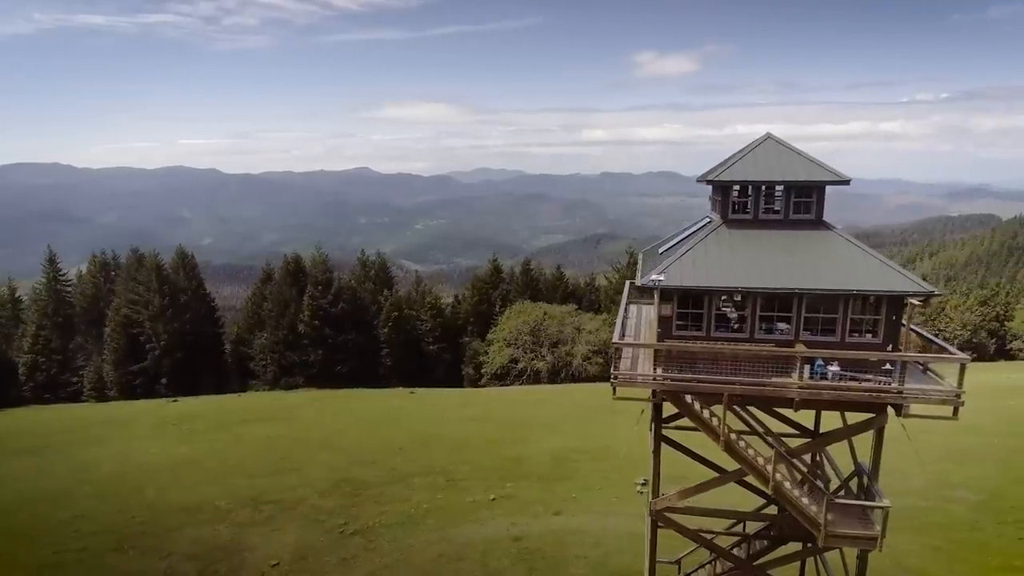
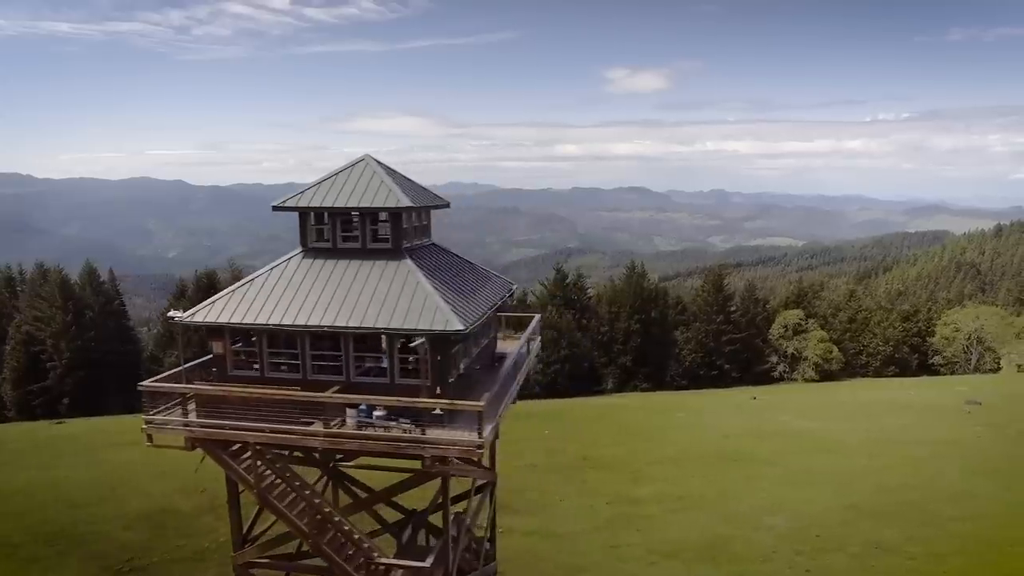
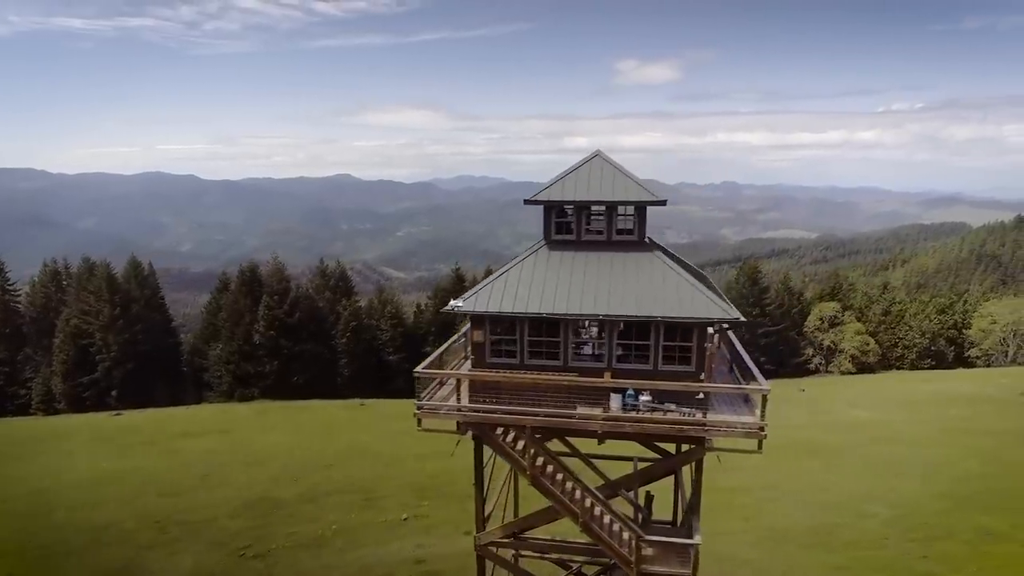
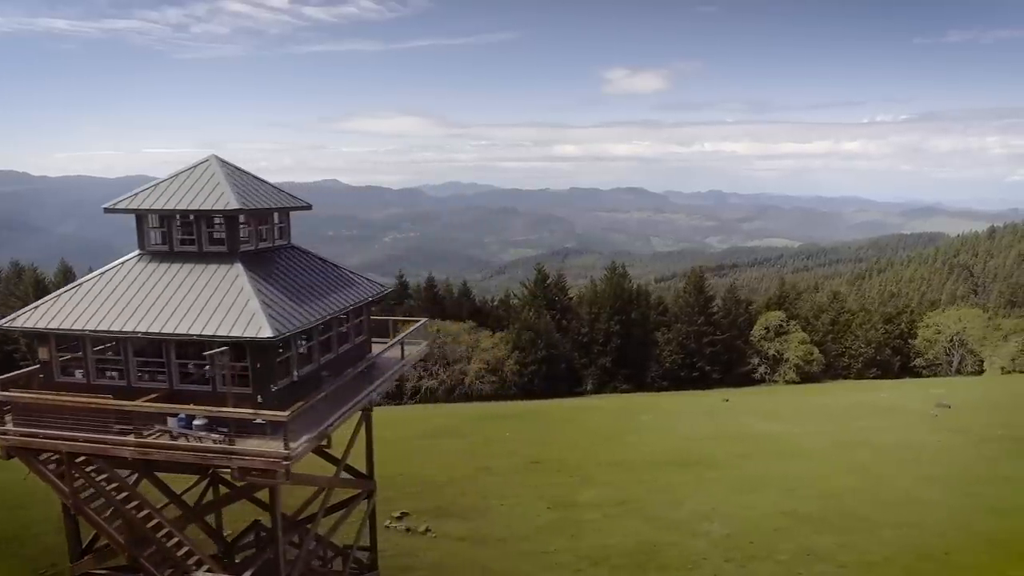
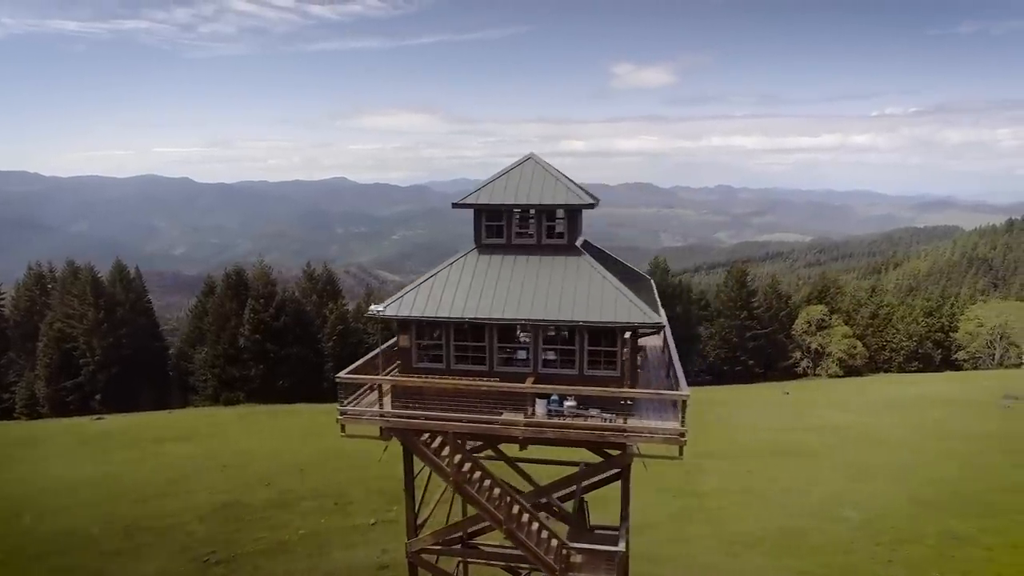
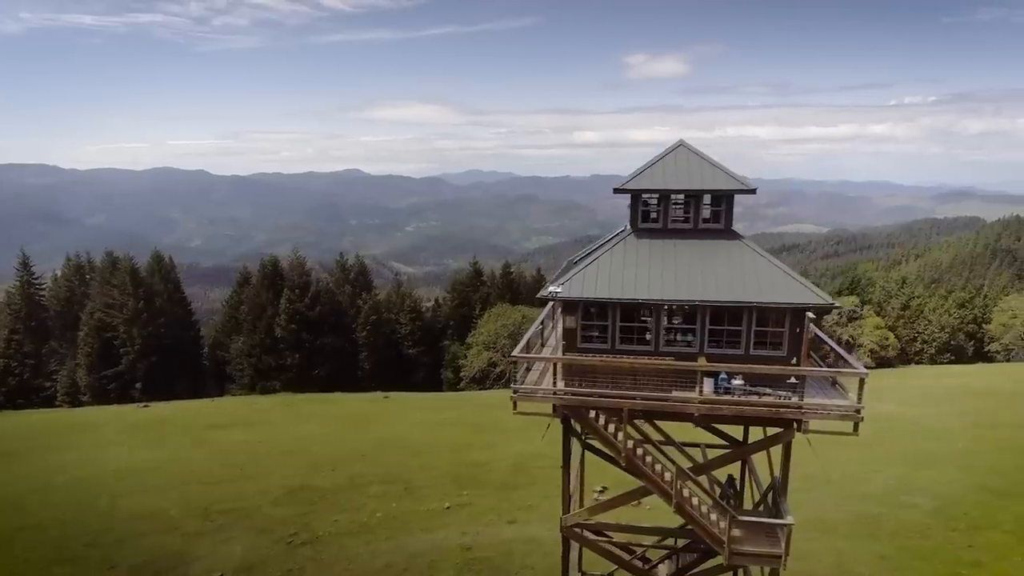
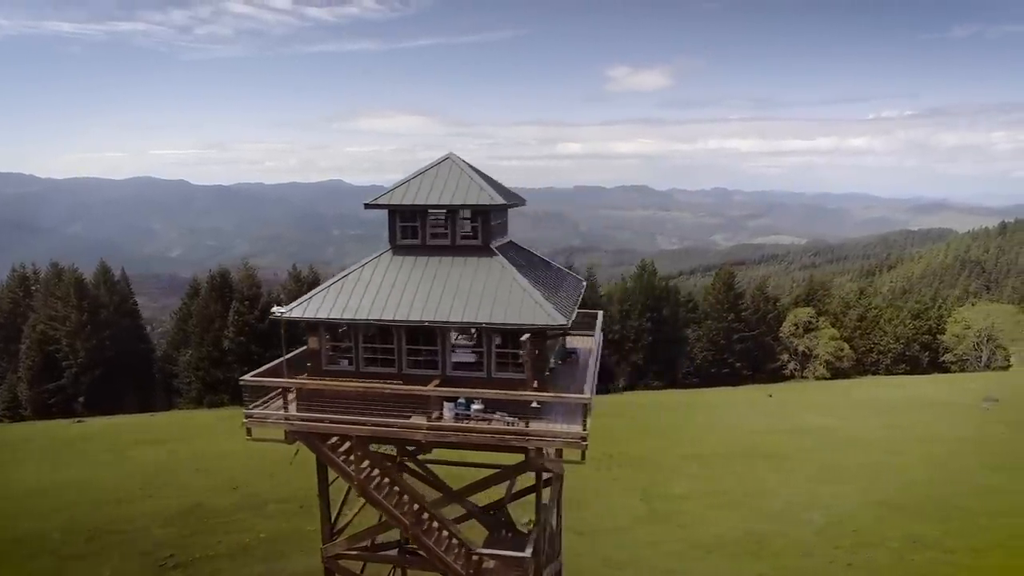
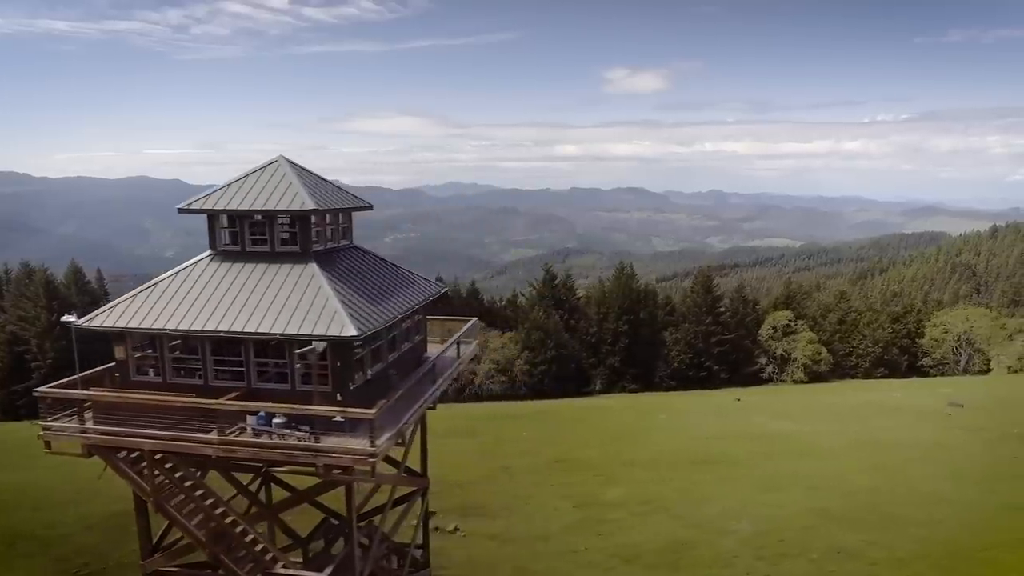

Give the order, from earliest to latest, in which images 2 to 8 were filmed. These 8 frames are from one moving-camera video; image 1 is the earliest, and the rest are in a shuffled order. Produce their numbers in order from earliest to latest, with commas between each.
6, 3, 5, 7, 2, 8, 4
